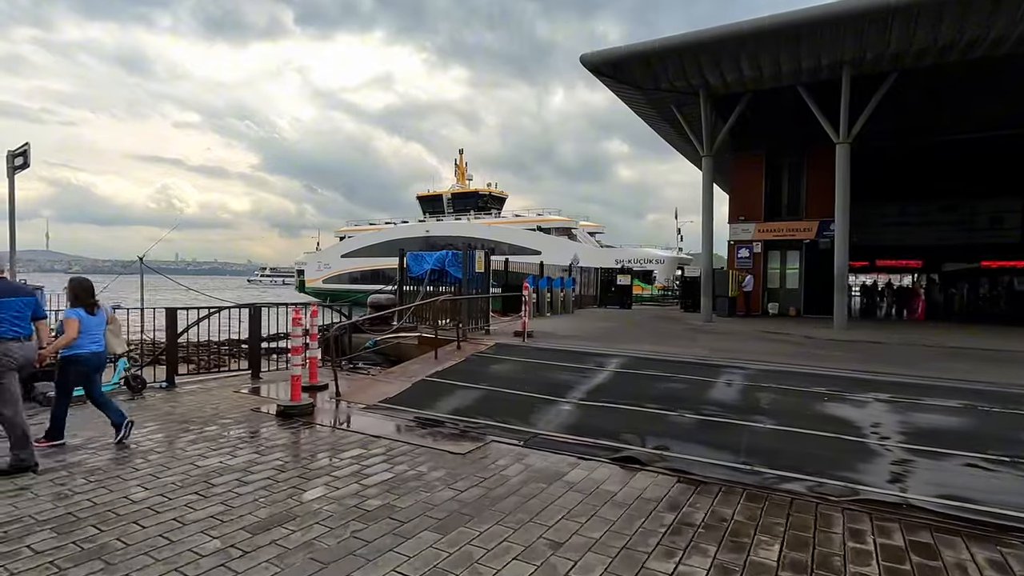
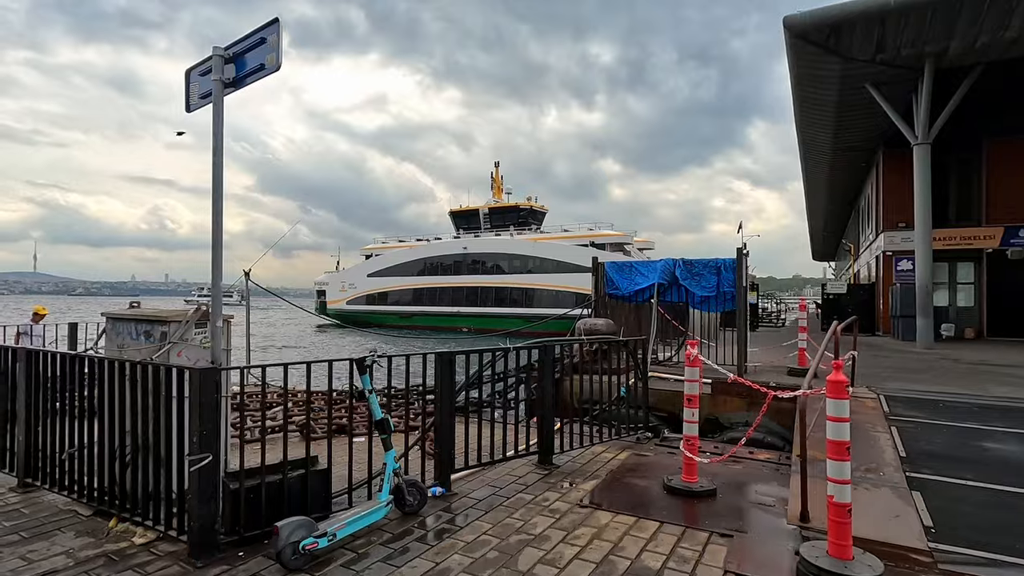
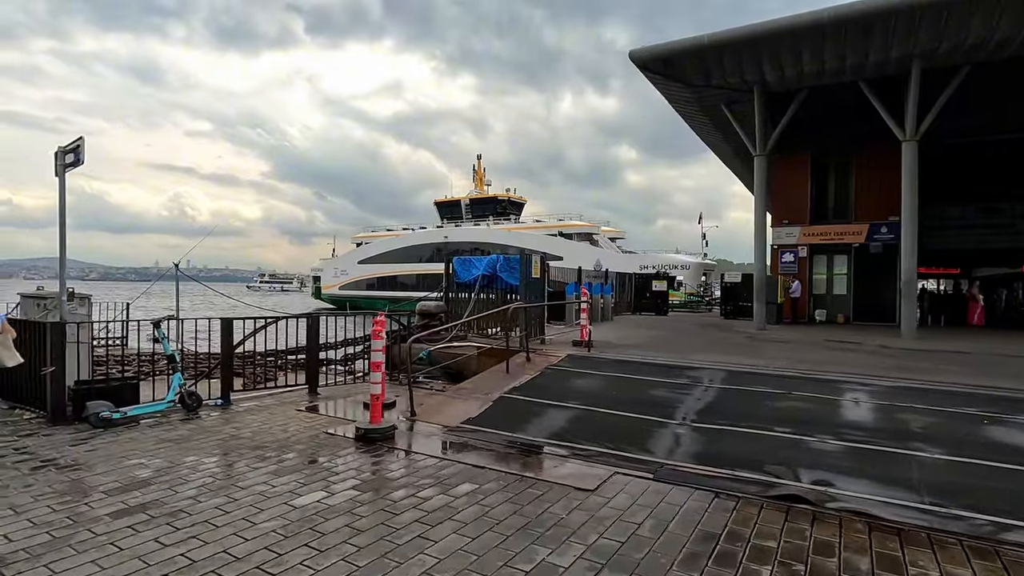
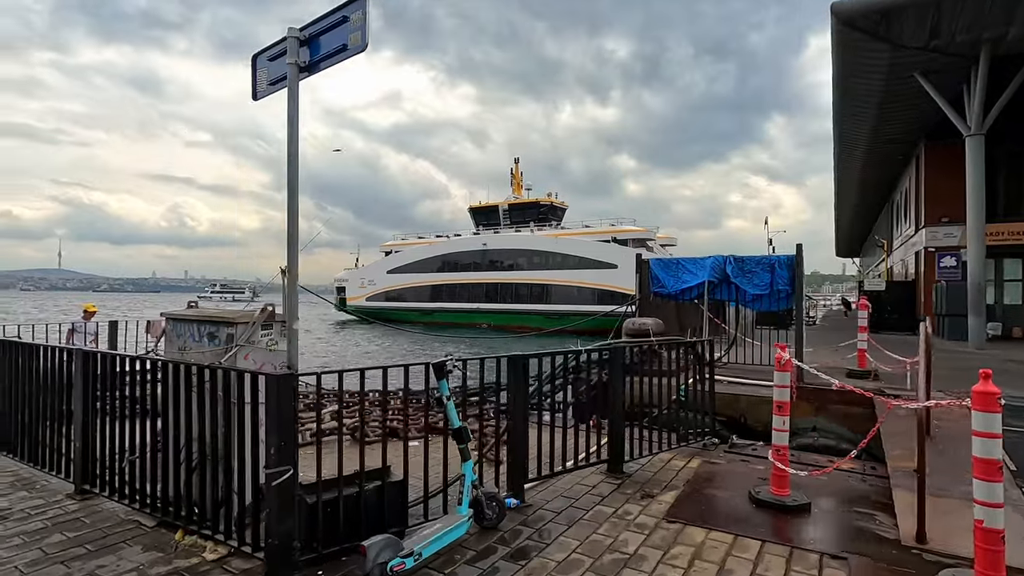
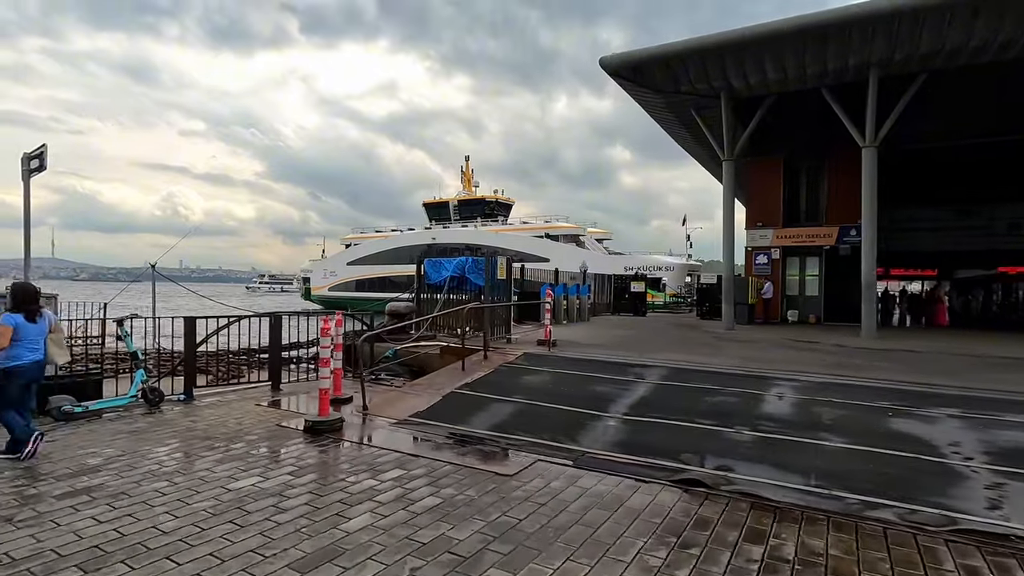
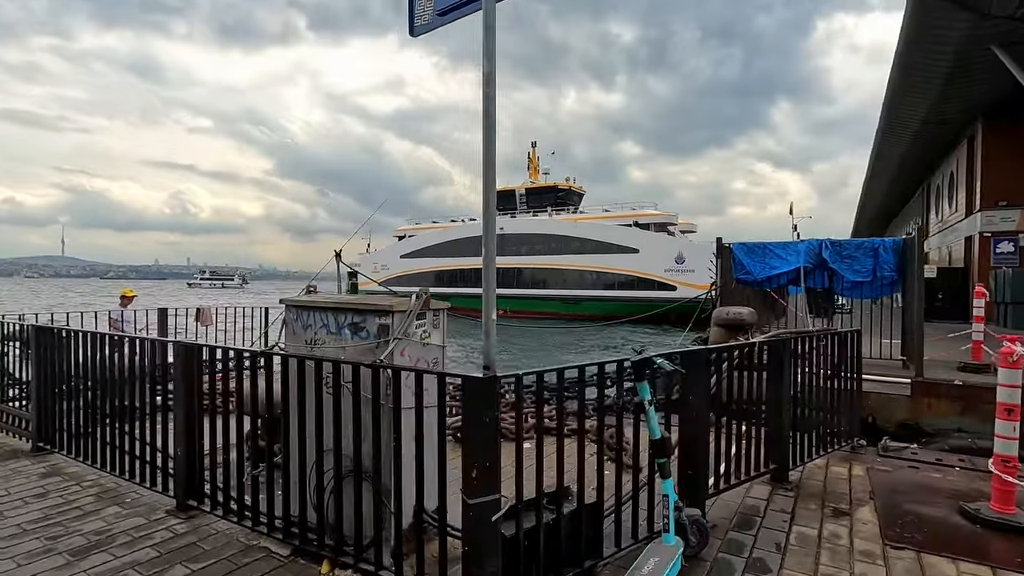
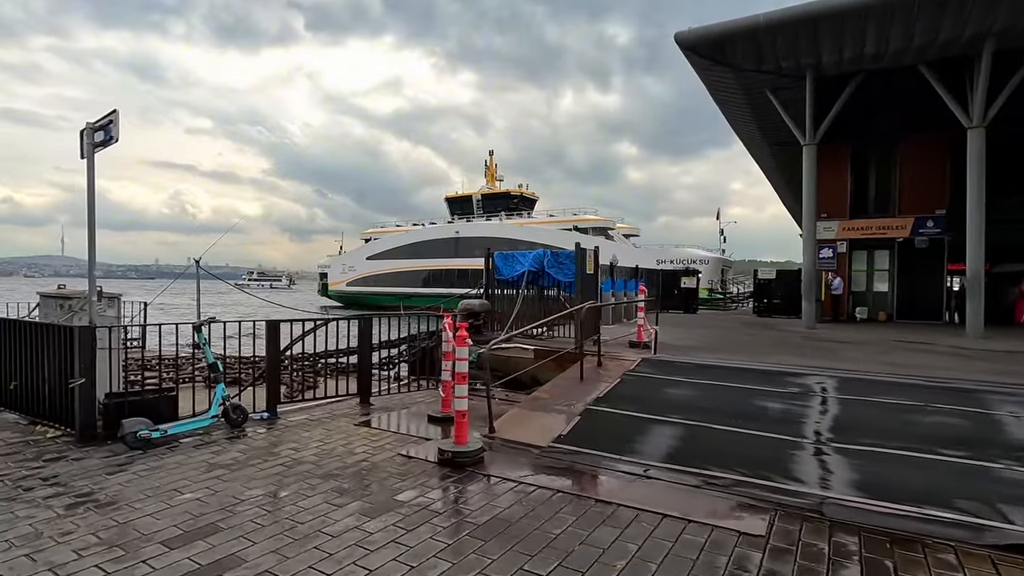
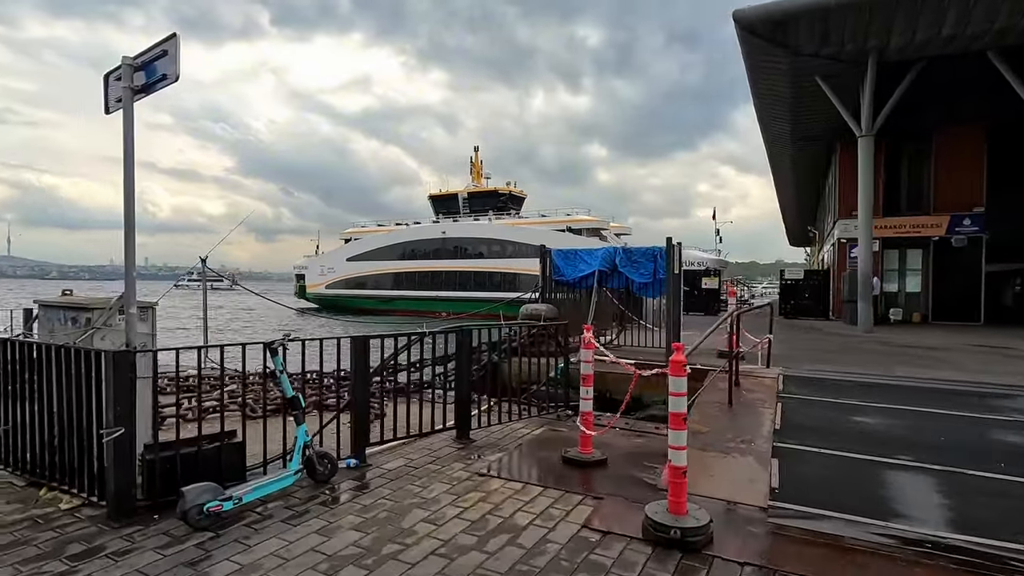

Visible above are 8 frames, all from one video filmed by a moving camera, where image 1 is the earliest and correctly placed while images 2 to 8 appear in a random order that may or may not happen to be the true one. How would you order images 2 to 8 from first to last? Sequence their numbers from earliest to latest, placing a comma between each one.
5, 3, 7, 8, 2, 4, 6
